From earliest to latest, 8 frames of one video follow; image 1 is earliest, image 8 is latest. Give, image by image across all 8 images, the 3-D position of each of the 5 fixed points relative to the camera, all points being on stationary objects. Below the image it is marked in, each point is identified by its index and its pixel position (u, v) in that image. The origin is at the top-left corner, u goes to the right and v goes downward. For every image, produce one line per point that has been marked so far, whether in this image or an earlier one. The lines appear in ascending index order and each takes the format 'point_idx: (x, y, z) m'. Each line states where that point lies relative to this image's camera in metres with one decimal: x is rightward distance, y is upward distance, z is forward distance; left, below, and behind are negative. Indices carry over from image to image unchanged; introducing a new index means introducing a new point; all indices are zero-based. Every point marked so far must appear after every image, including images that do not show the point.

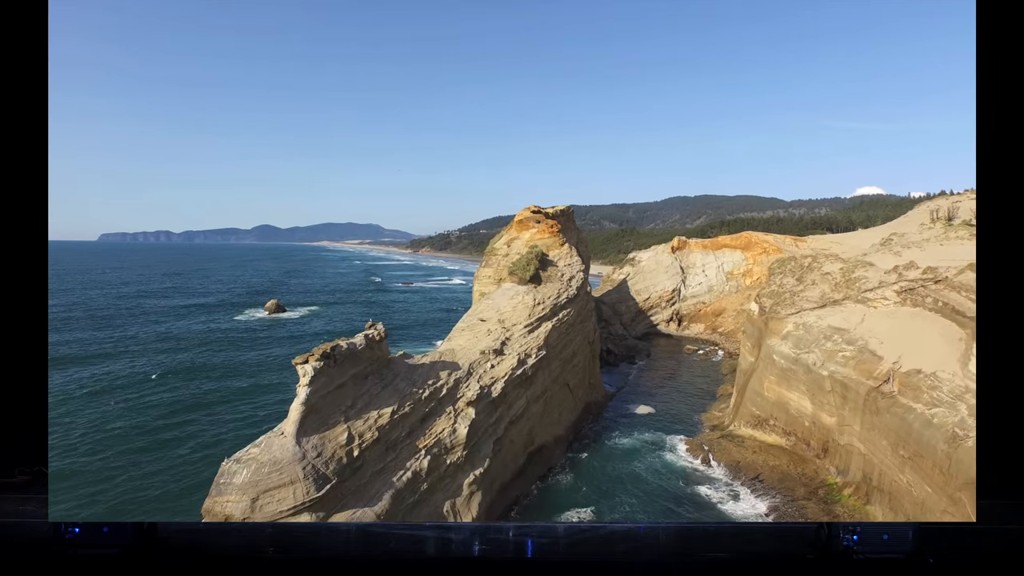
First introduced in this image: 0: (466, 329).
0: (-1.9, -1.6, +19.8) m
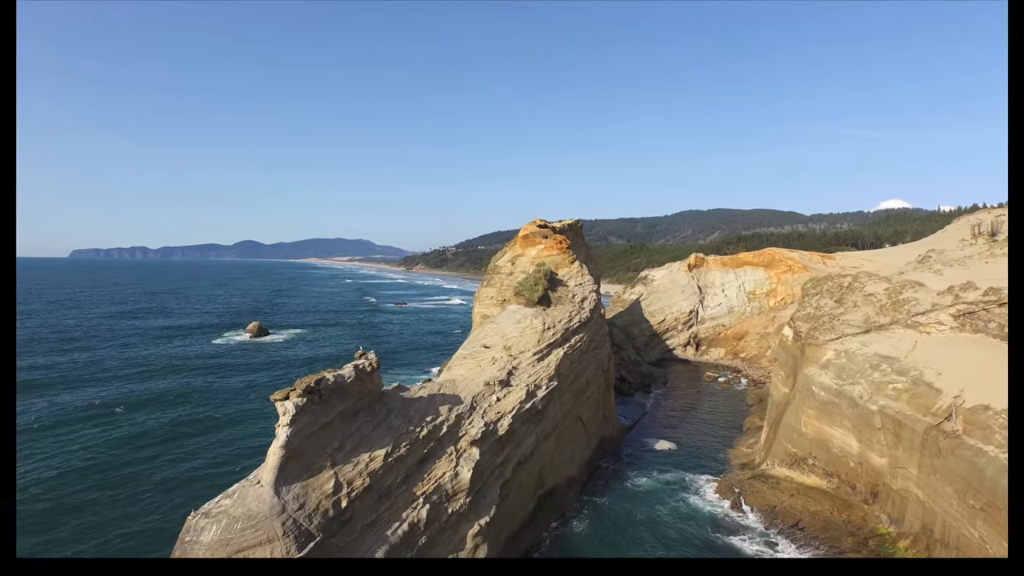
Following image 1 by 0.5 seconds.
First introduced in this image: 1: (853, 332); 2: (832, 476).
0: (-1.5, -2.4, +18.3) m
1: (+12.1, -1.6, +18.2) m
2: (+10.5, -6.2, +16.9) m
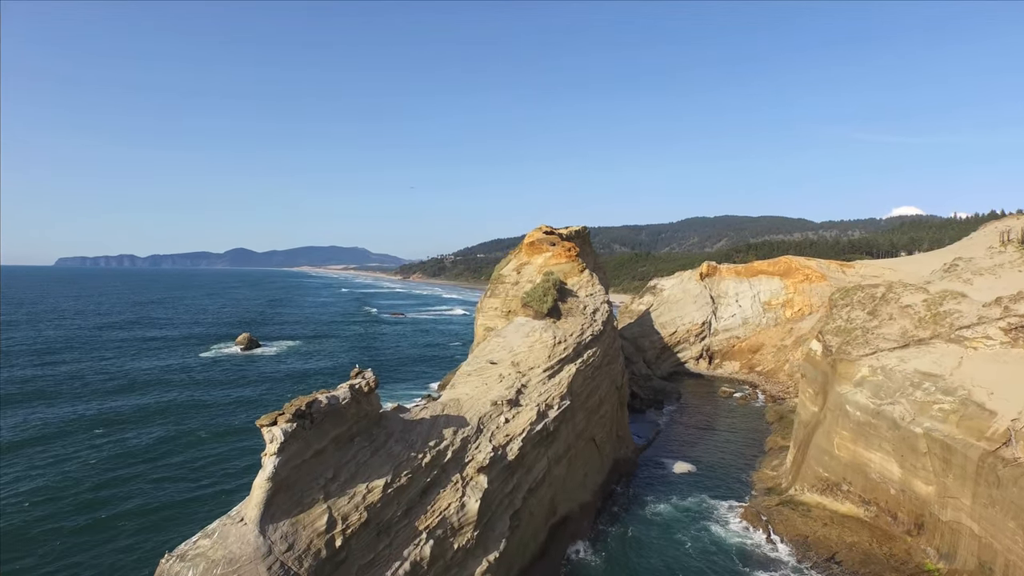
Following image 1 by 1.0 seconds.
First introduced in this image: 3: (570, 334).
0: (-1.1, -2.8, +17.2) m
1: (+12.4, -1.9, +16.9) m
2: (+10.8, -6.5, +15.5) m
3: (+2.2, -1.8, +19.2) m
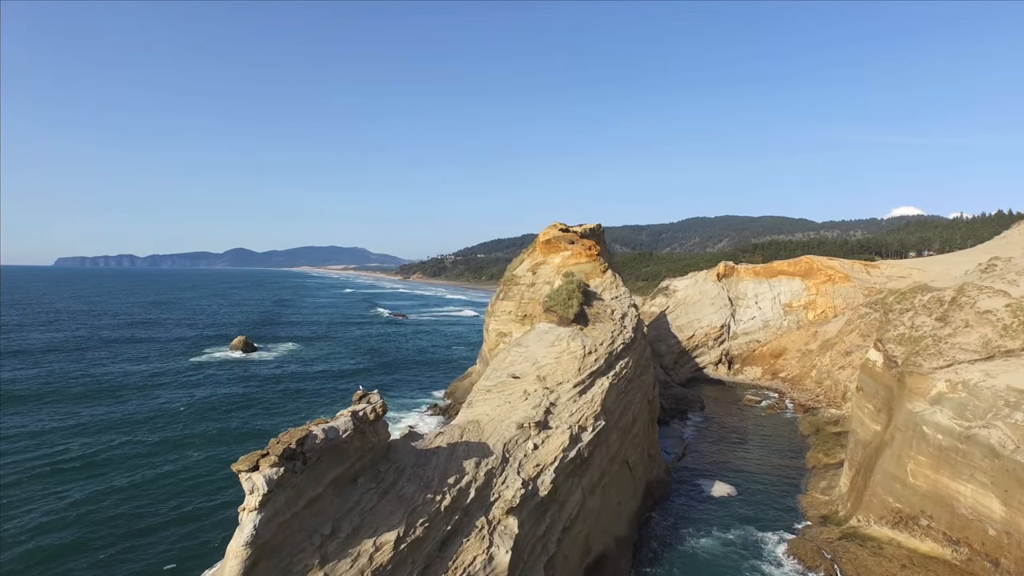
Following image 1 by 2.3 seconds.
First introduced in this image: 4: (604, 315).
0: (-0.4, -2.9, +15.0) m
1: (+13.1, -2.0, +14.7) m
2: (+11.5, -6.6, +13.3) m
3: (+2.9, -1.9, +17.0) m
4: (+3.4, -1.0, +19.3) m
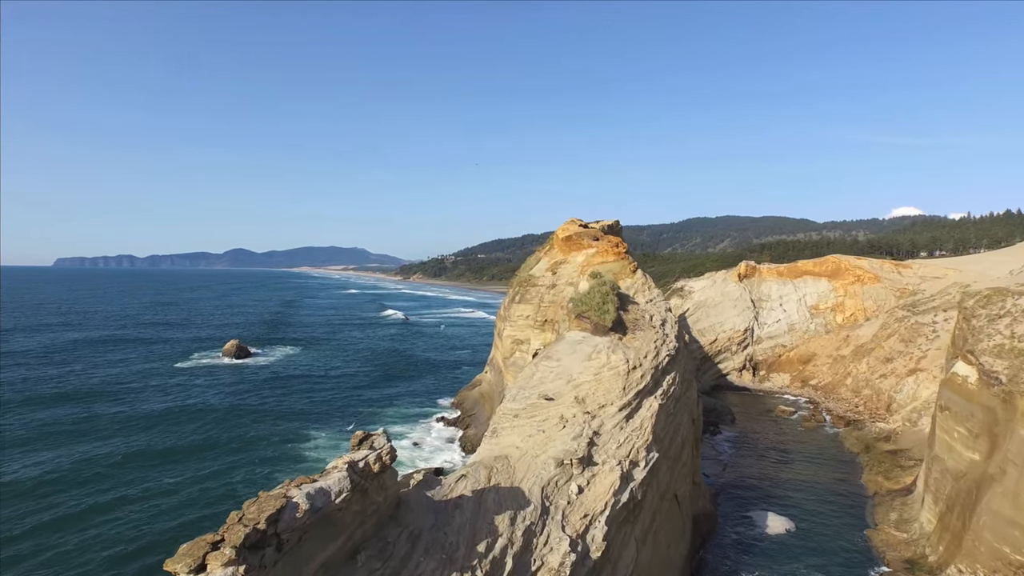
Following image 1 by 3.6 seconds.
0: (+0.4, -3.0, +12.3) m
1: (+13.9, -2.1, +12.1) m
2: (+12.3, -6.7, +10.7) m
3: (+3.7, -1.9, +14.4) m
4: (+4.2, -1.1, +16.6) m
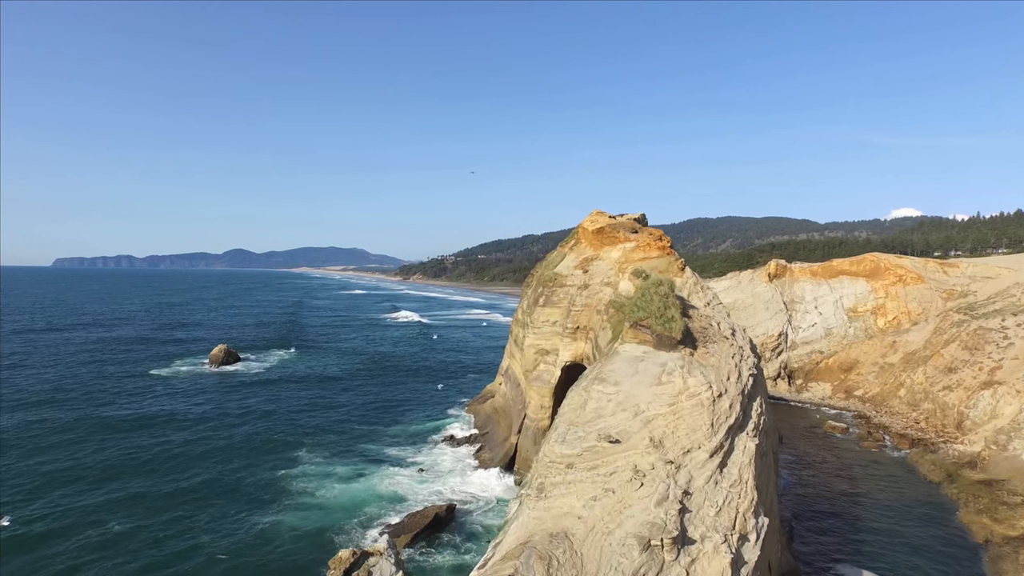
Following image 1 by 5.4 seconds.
0: (+1.3, -3.0, +8.9) m
1: (+14.8, -2.1, +8.7) m
2: (+13.2, -6.7, +7.3) m
3: (+4.6, -2.0, +10.9) m
4: (+5.1, -1.1, +13.2) m
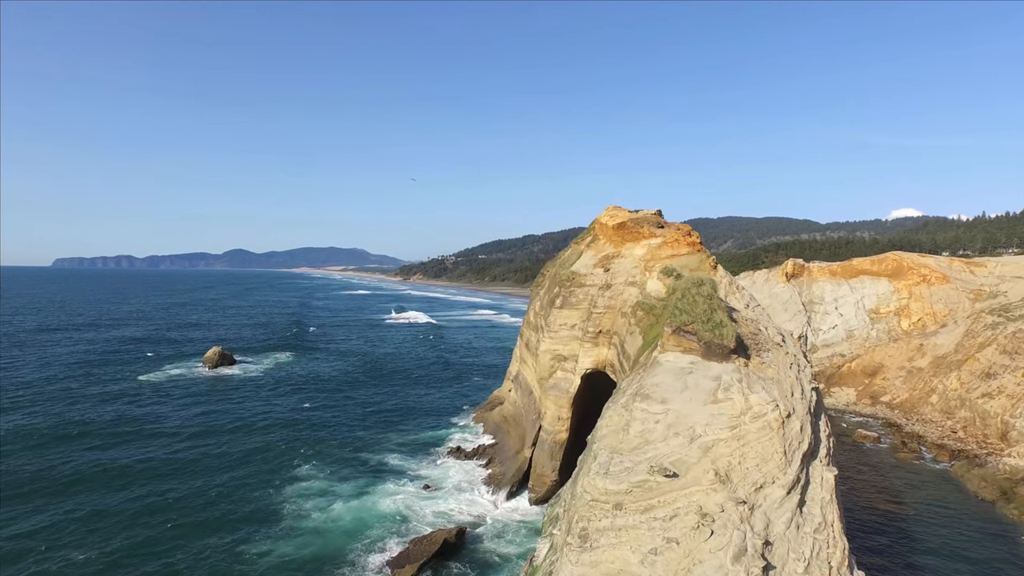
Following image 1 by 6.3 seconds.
0: (+1.8, -3.0, +7.3) m
1: (+15.3, -2.1, +7.0) m
2: (+13.7, -6.7, +5.6) m
3: (+5.1, -2.0, +9.3) m
4: (+5.6, -1.1, +11.5) m
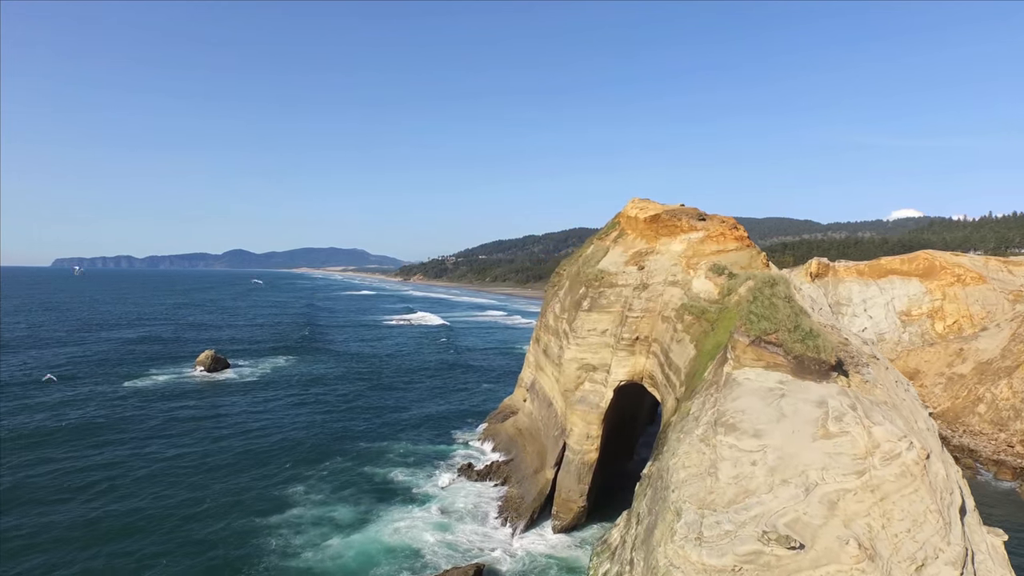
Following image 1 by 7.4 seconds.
0: (+2.4, -3.0, +5.1) m
1: (+16.0, -2.1, +4.9) m
2: (+14.4, -6.7, +3.5) m
3: (+5.7, -1.9, +7.2) m
4: (+6.3, -1.1, +9.4) m
